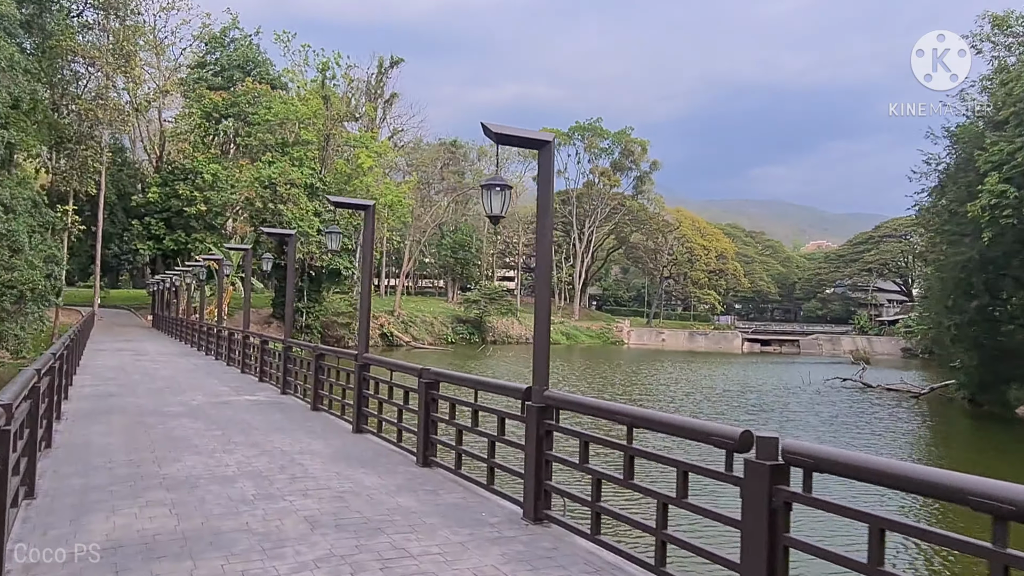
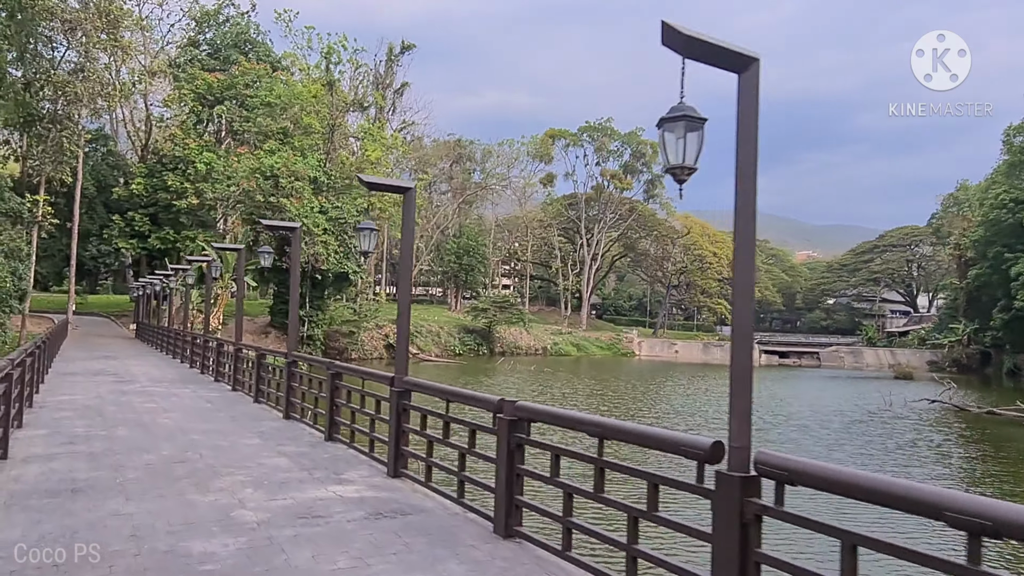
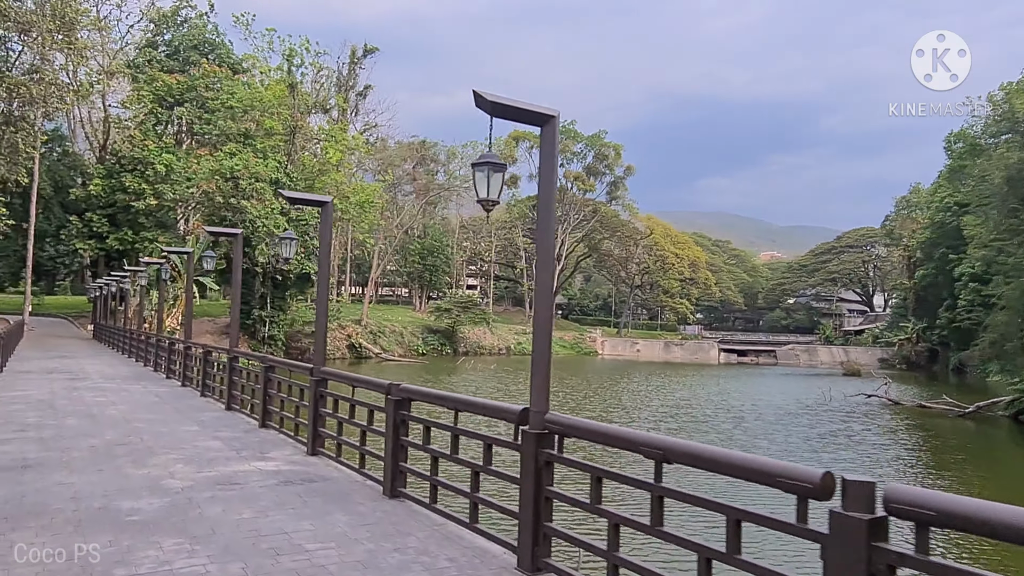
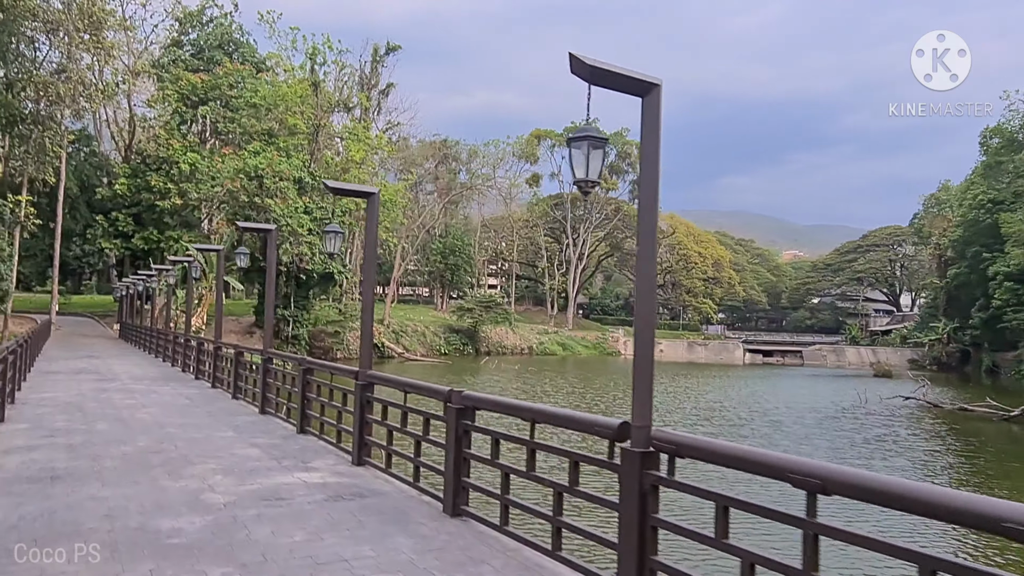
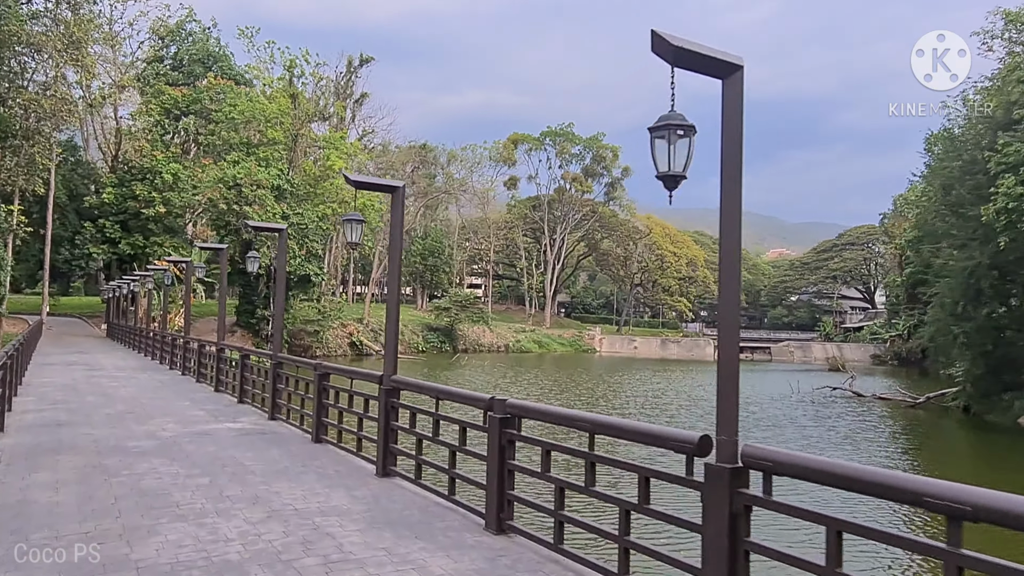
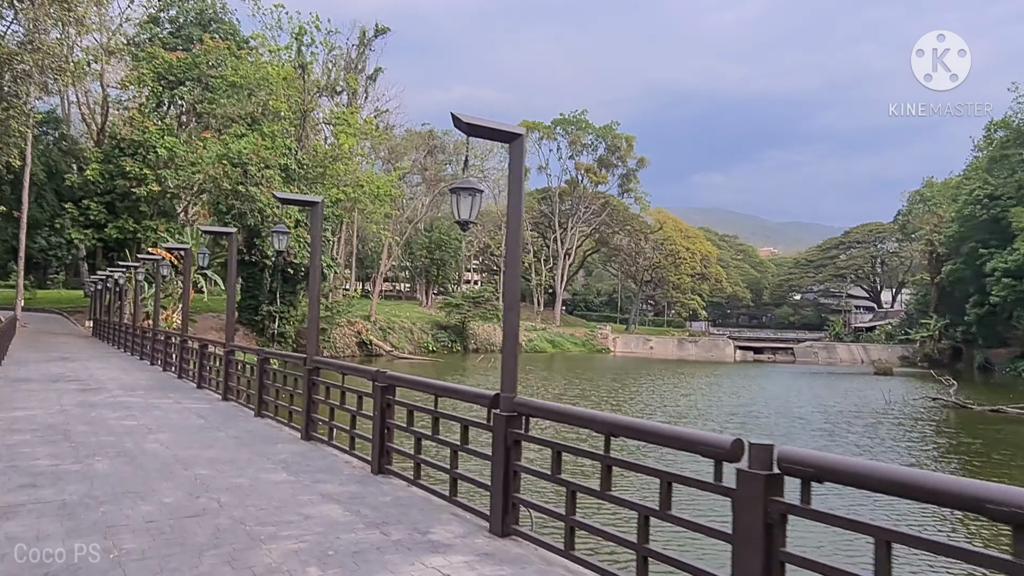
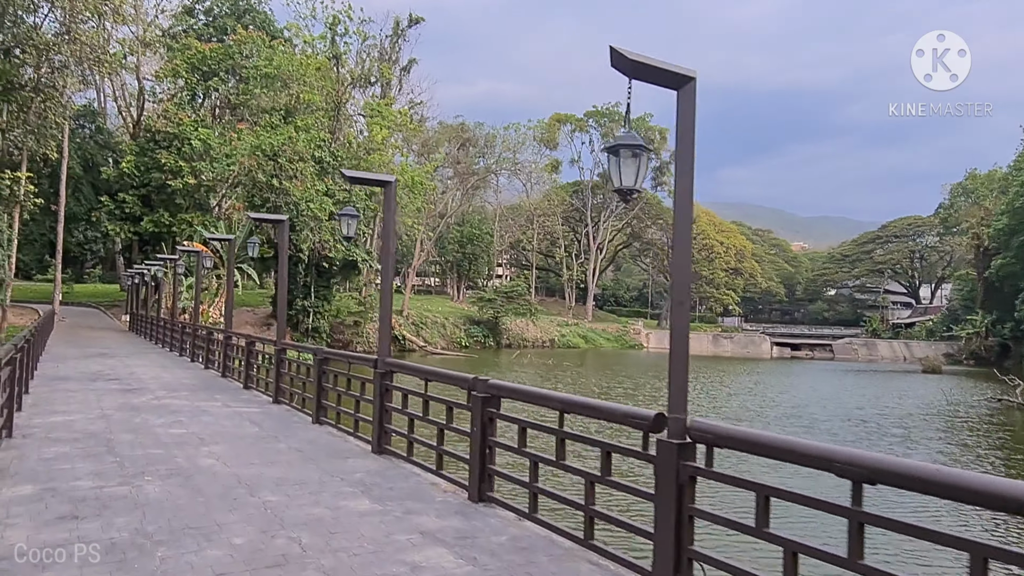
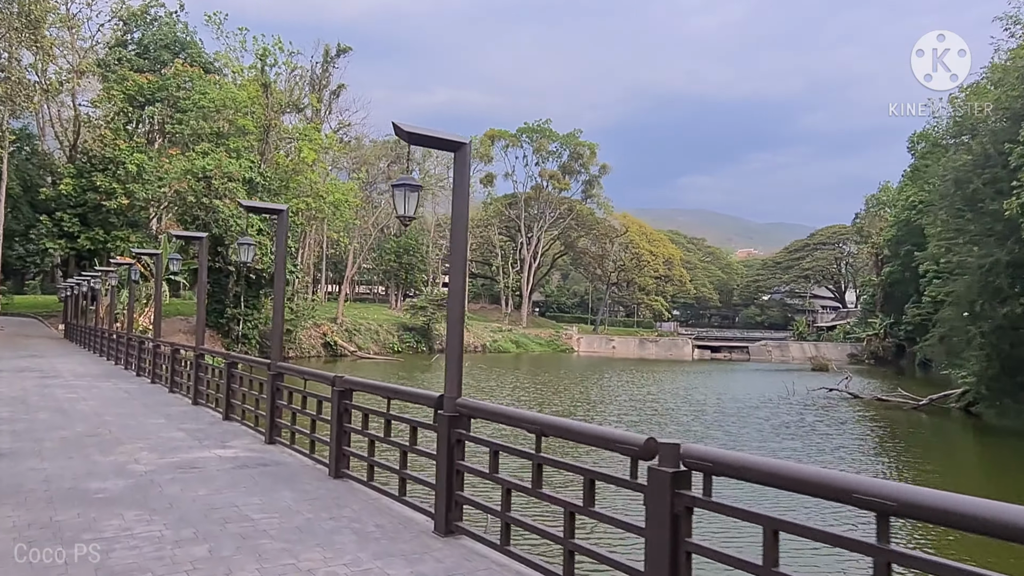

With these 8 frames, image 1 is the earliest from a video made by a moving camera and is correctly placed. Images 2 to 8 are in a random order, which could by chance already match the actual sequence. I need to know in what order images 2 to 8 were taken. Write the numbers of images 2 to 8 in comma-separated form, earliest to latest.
5, 8, 3, 4, 2, 6, 7
